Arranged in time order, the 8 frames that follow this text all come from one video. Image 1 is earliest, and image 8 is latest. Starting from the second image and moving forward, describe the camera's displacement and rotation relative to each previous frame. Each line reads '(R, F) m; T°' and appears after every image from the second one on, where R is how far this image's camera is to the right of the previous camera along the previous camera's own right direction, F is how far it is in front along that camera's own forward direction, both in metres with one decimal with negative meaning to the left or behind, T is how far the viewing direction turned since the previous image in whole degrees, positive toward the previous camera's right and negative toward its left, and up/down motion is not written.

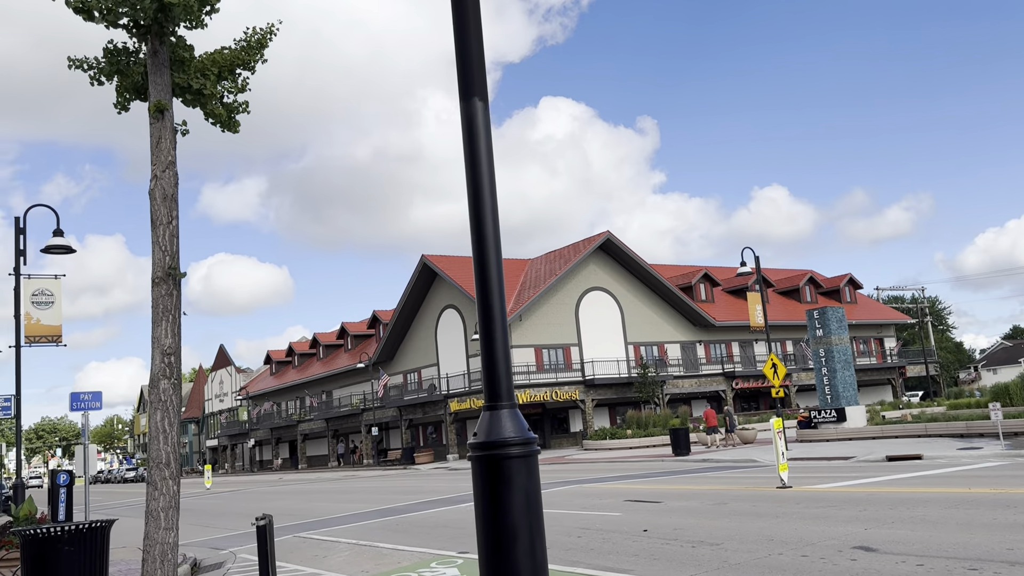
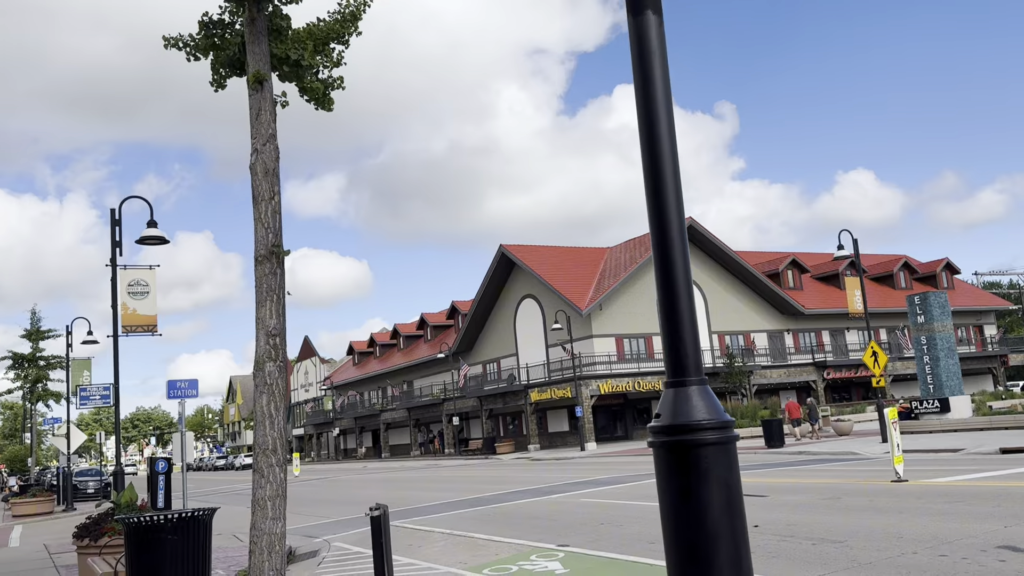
(-0.4, +0.6) m; -5°
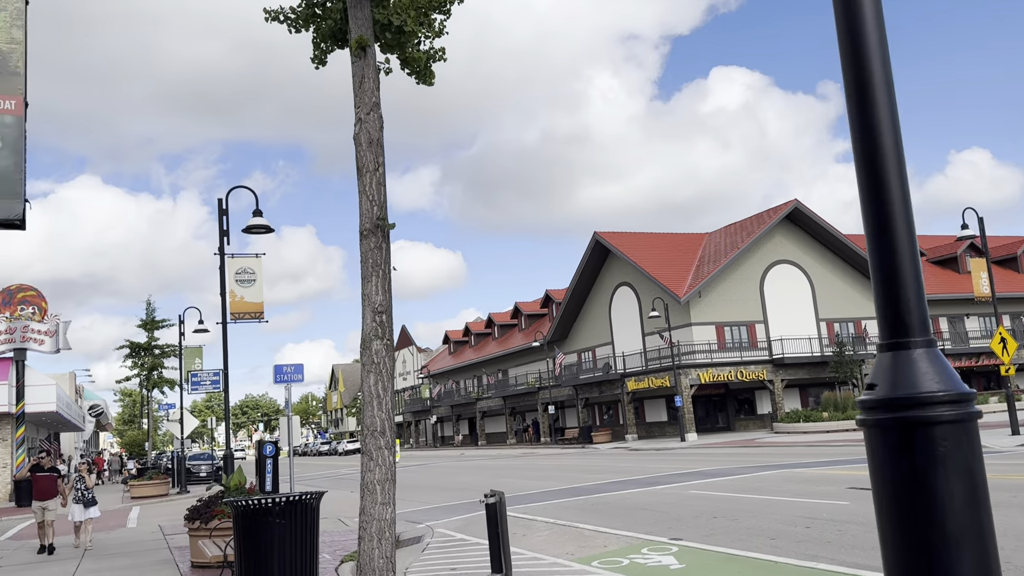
(-0.2, +0.5) m; -6°
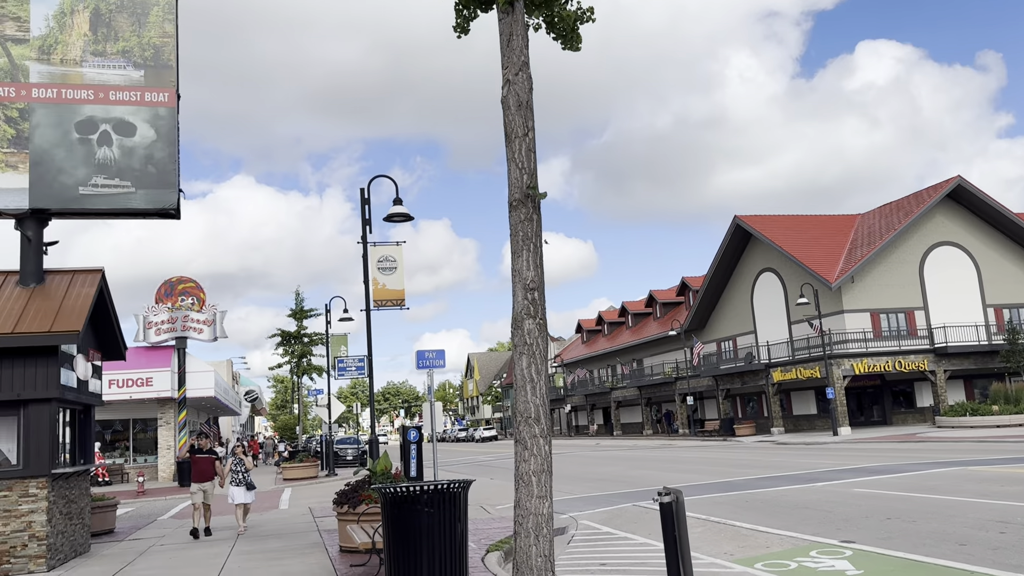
(-0.2, +0.6) m; -9°
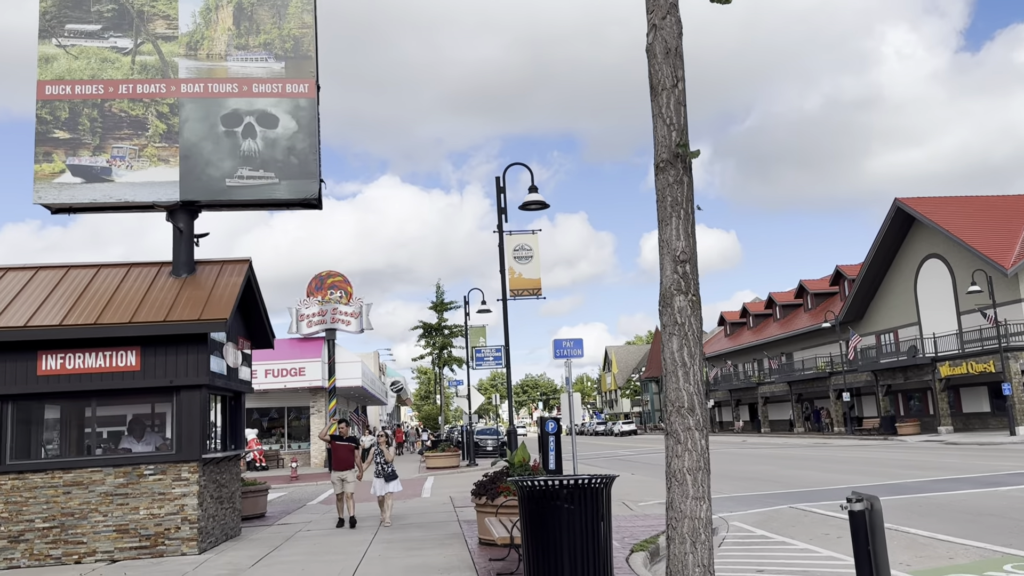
(-0.1, +0.6) m; -9°
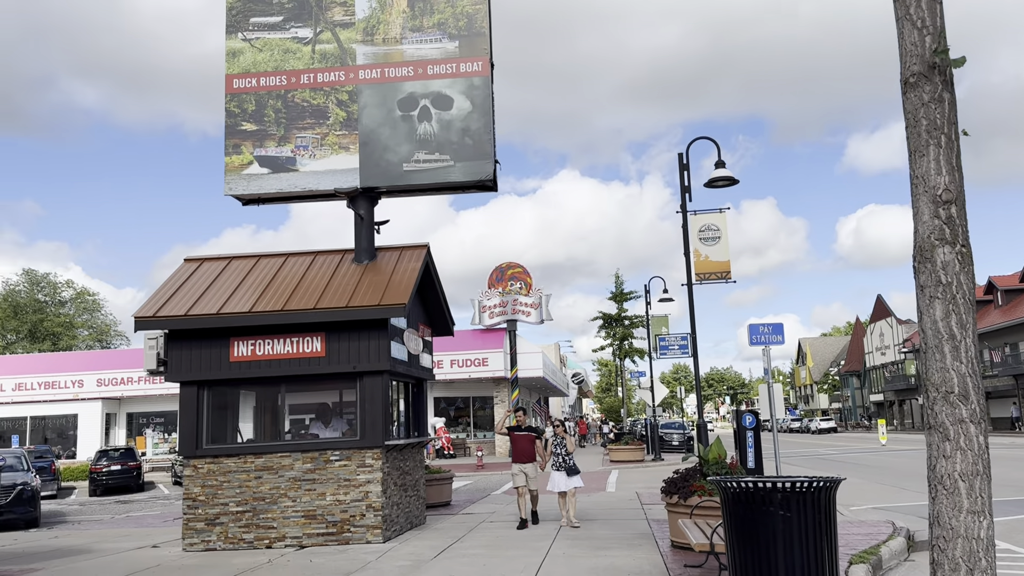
(-0.1, +0.9) m; -12°
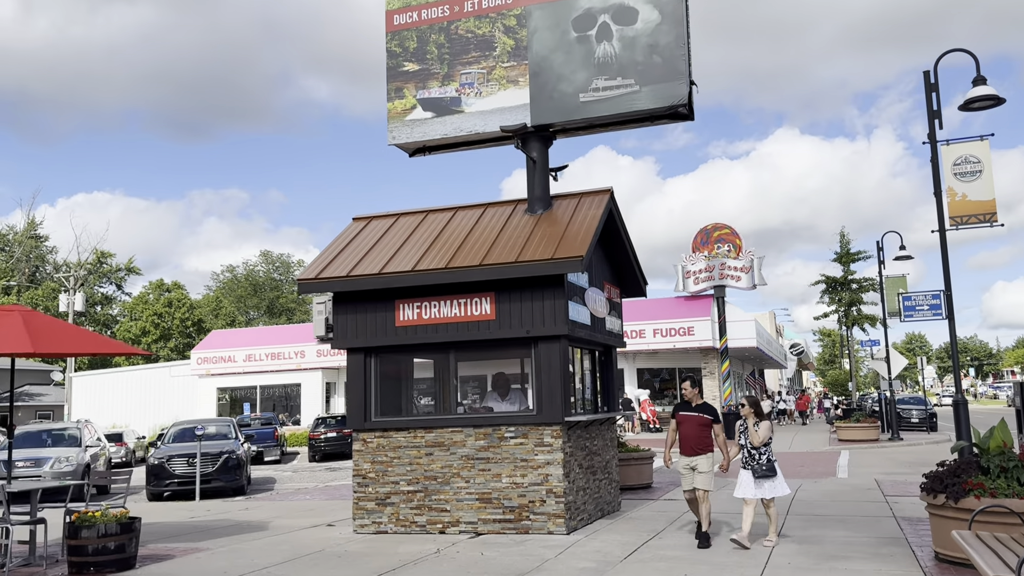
(+0.1, +2.1) m; -14°
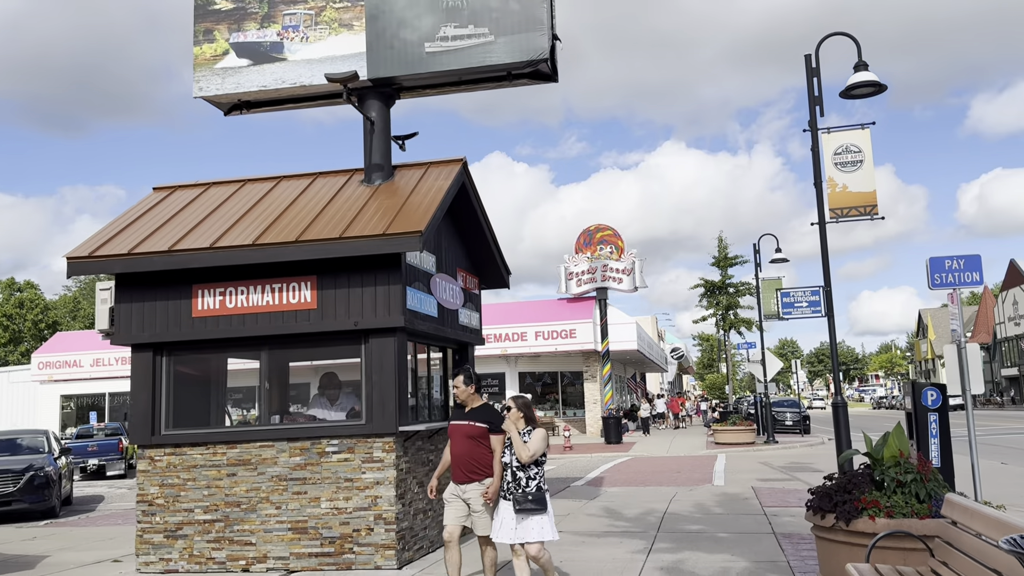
(+0.7, +1.8) m; +7°
